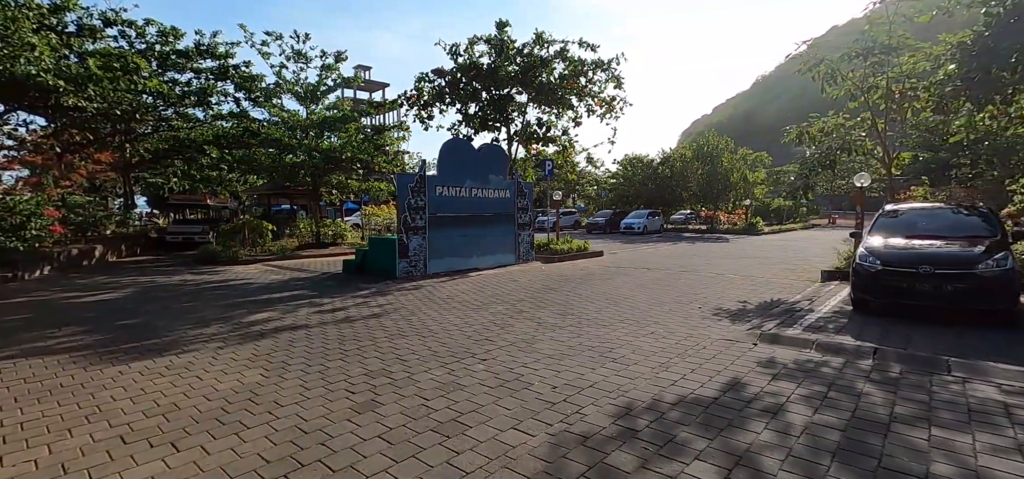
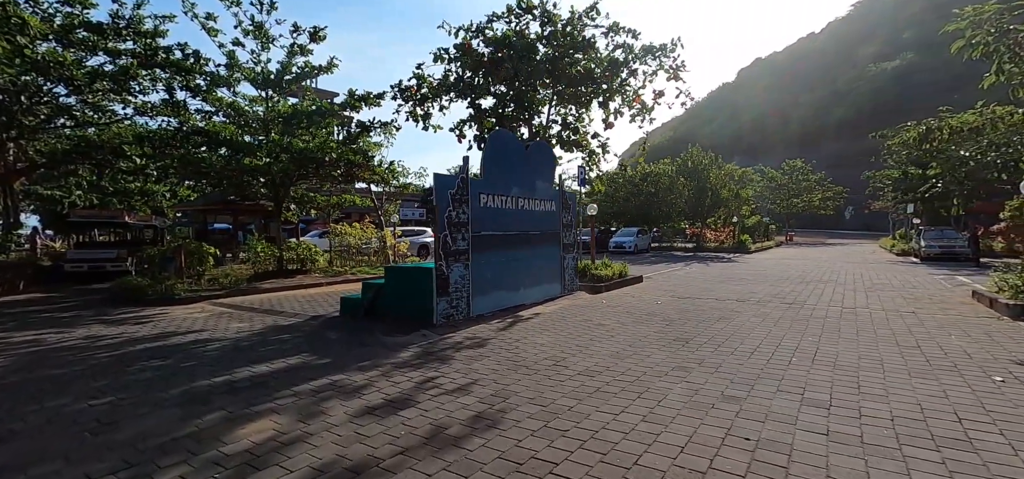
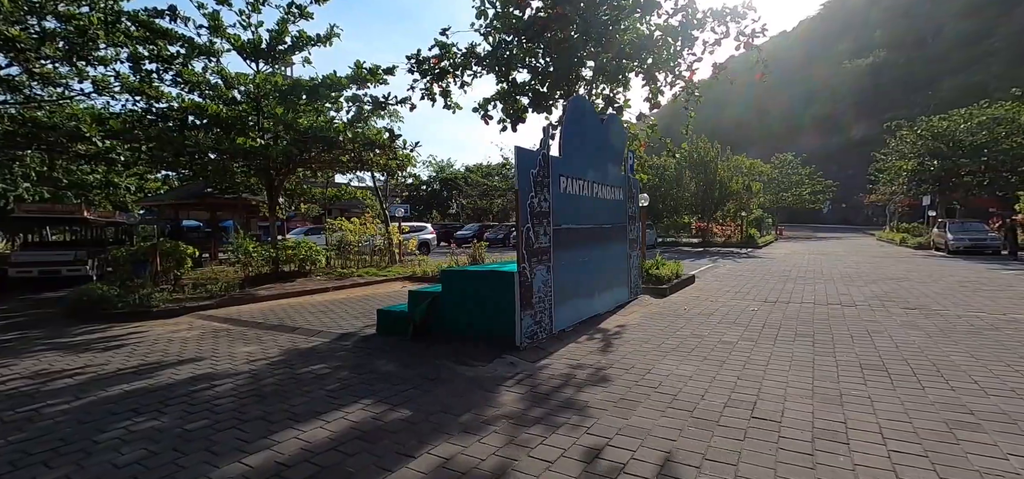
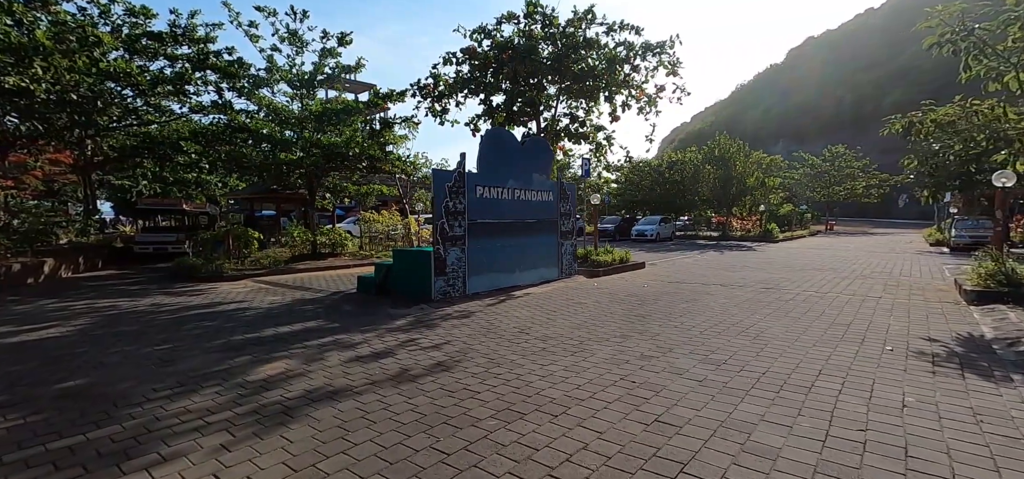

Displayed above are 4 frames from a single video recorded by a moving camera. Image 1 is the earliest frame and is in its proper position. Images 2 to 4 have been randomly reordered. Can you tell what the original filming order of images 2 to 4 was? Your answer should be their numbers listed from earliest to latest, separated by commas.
4, 2, 3
